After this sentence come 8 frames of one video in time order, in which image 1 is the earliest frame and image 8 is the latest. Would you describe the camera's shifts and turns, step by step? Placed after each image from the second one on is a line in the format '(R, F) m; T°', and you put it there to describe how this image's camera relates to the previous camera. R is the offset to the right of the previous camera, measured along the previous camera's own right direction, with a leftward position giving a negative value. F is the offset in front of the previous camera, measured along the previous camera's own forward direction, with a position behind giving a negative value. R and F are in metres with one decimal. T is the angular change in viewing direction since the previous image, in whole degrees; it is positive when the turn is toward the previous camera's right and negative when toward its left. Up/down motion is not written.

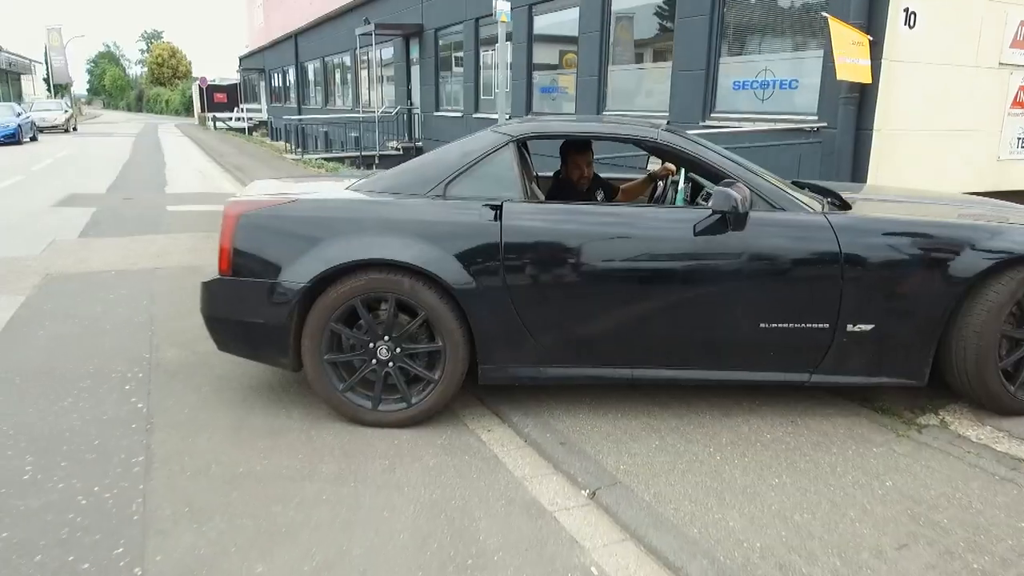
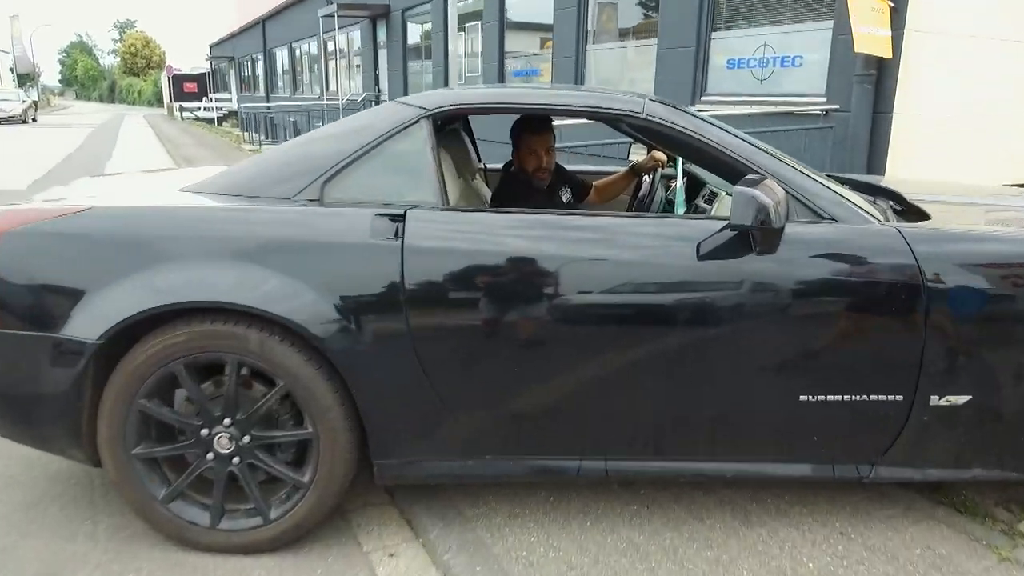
(+0.3, +1.3) m; +1°
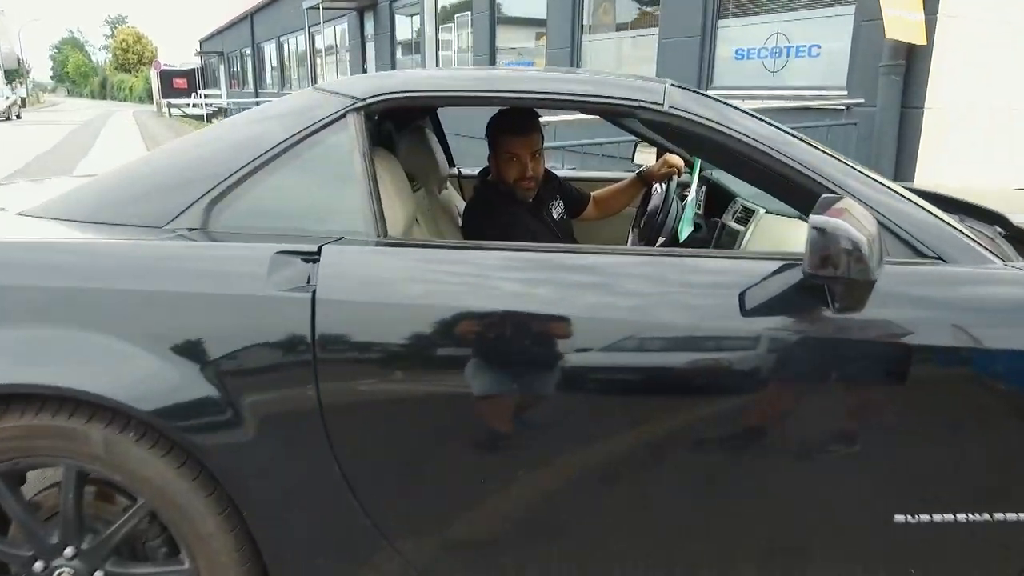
(+0.1, +0.8) m; 0°
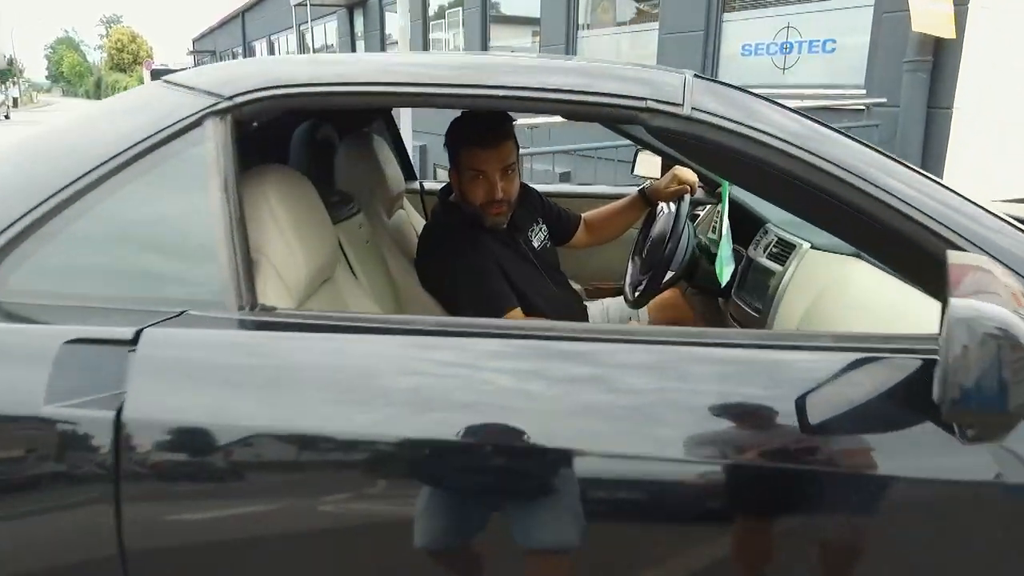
(+0.1, +0.6) m; 0°
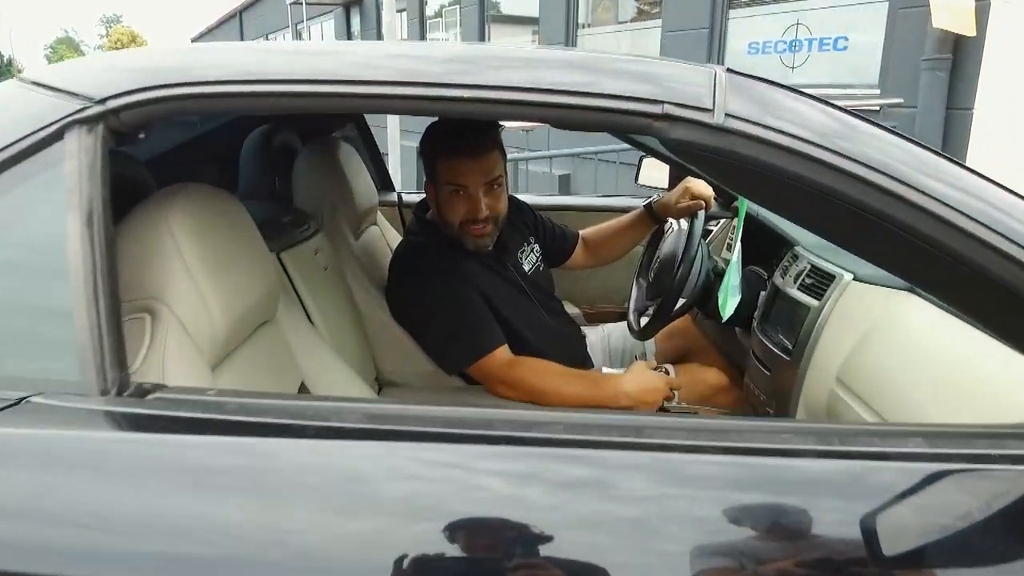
(0.0, +0.3) m; 0°
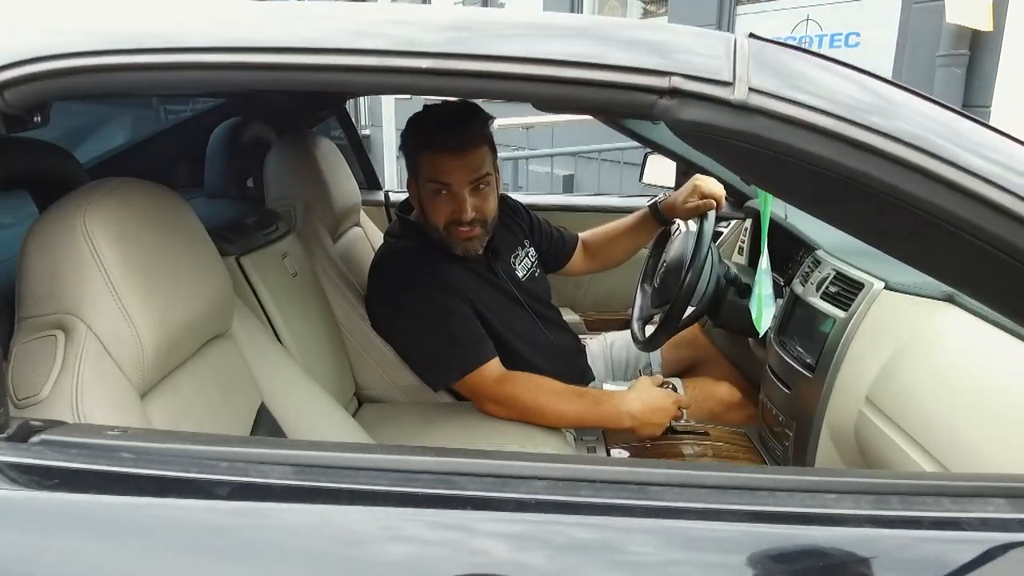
(0.0, +0.2) m; 0°
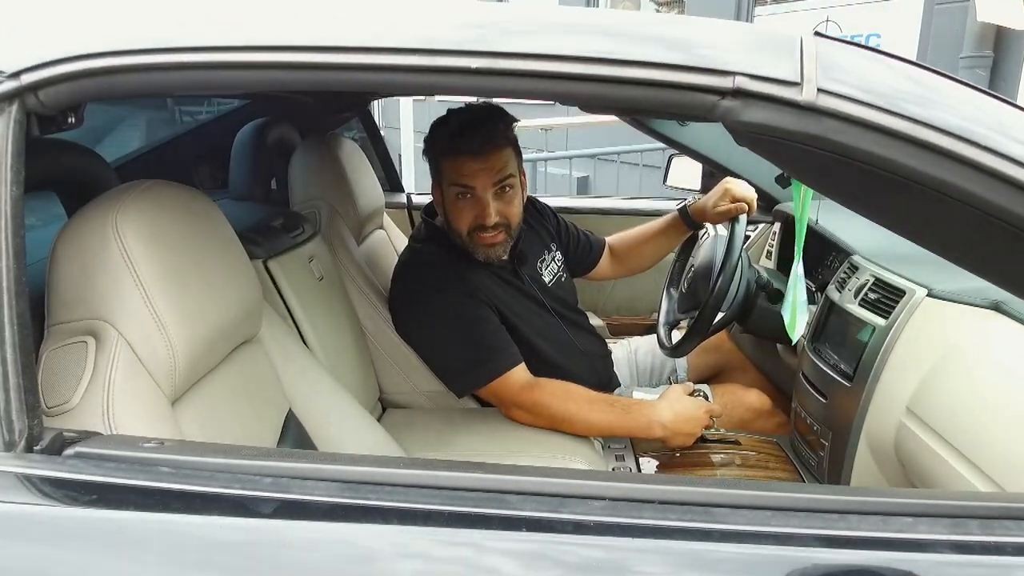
(0.0, 0.0) m; -1°
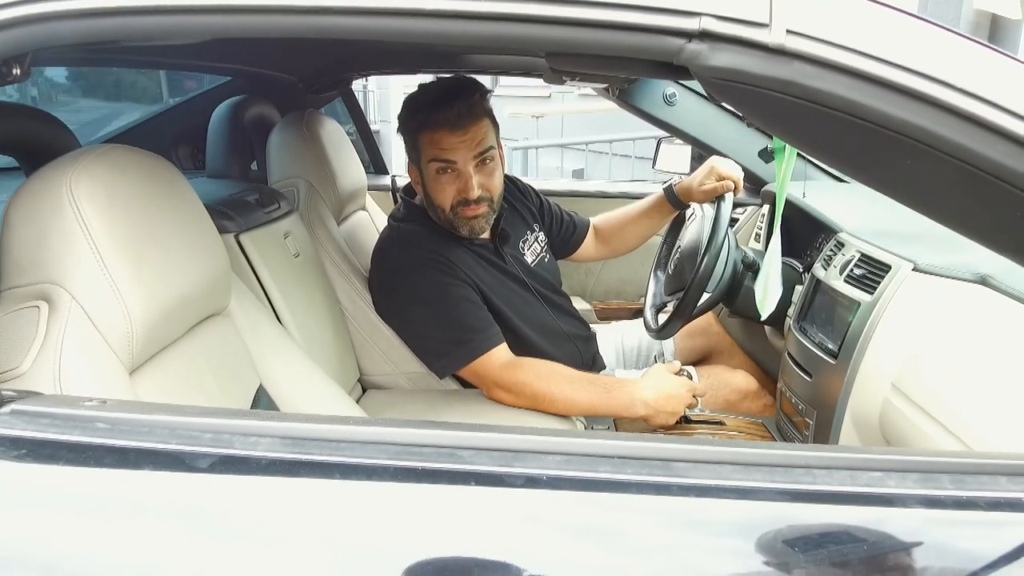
(0.0, 0.0) m; 0°
